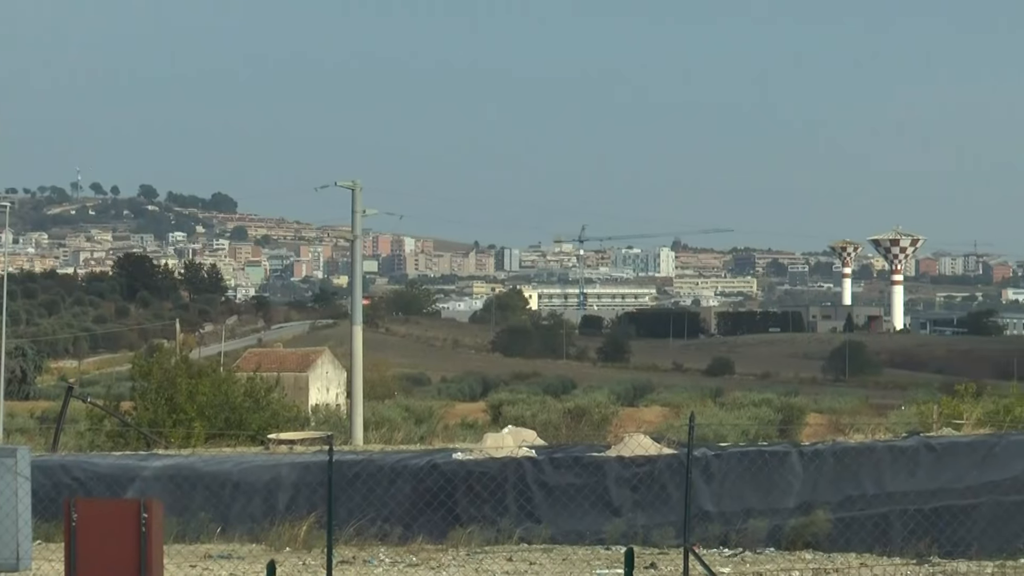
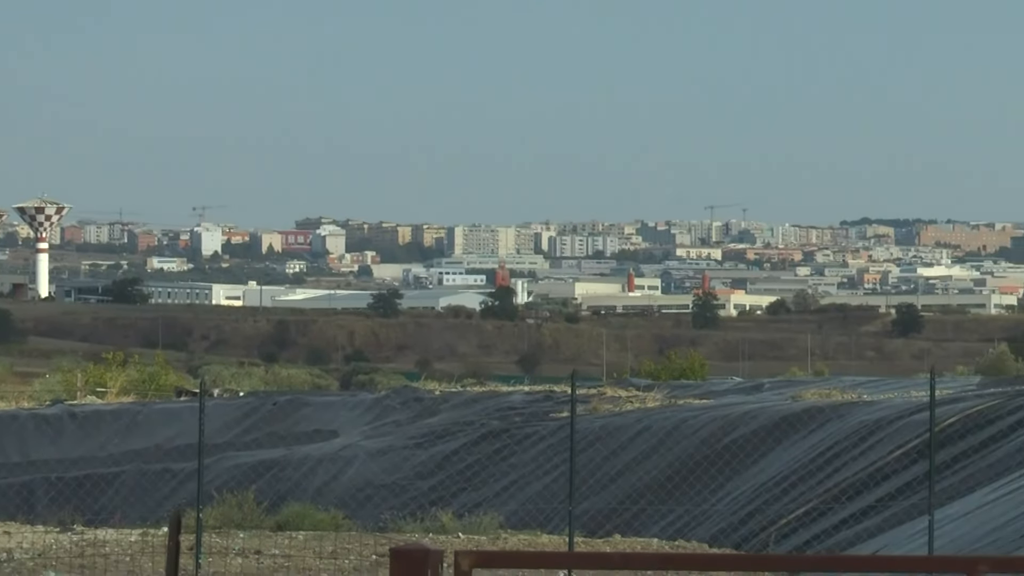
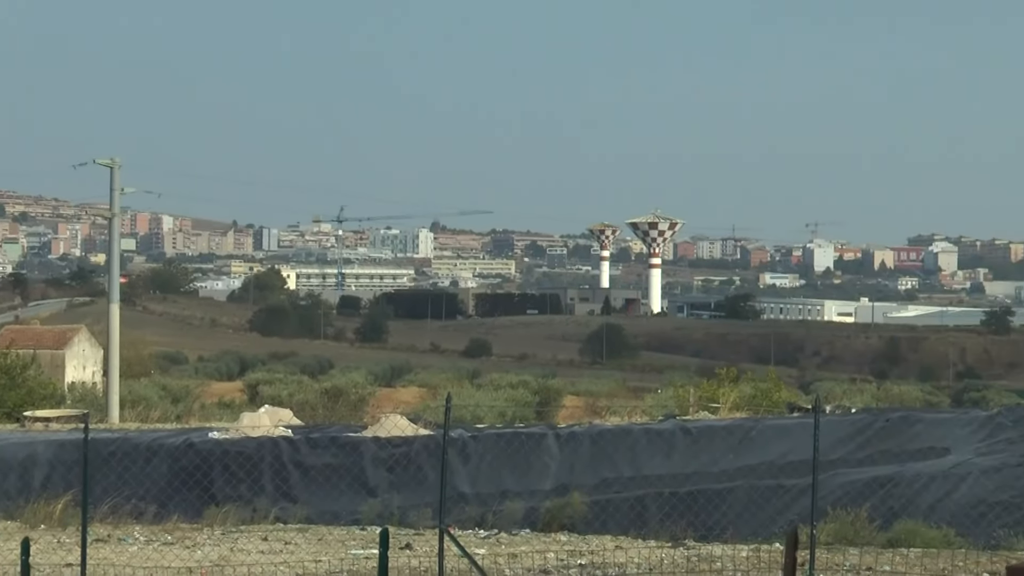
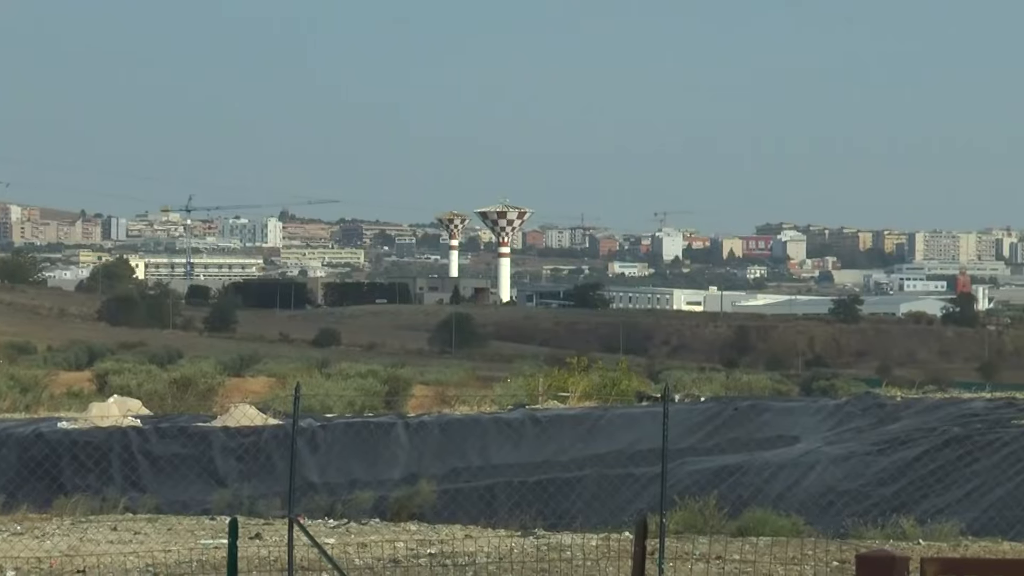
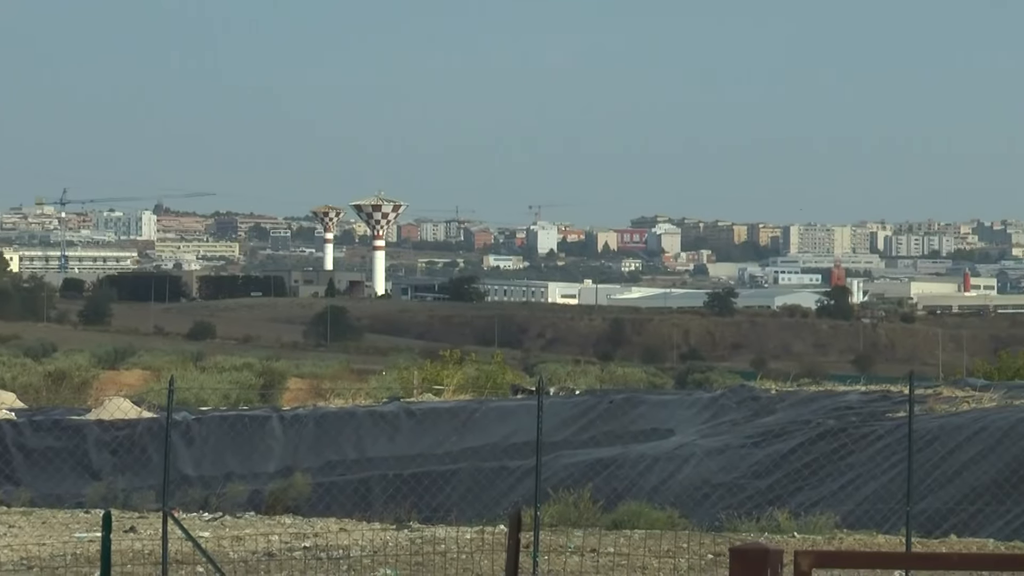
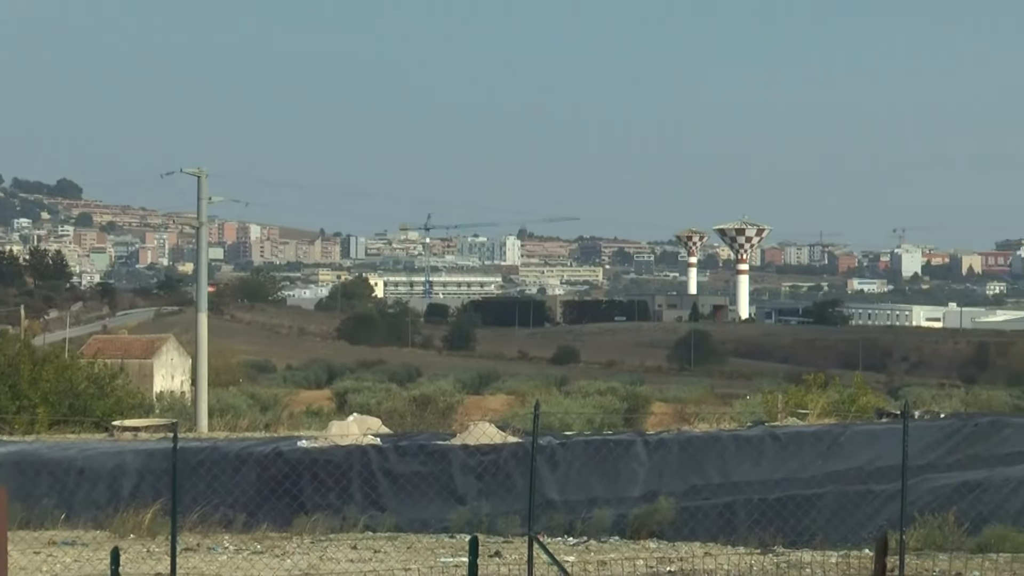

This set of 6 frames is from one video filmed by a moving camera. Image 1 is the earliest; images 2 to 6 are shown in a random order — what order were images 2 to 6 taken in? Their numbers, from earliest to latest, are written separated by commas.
6, 3, 4, 5, 2
